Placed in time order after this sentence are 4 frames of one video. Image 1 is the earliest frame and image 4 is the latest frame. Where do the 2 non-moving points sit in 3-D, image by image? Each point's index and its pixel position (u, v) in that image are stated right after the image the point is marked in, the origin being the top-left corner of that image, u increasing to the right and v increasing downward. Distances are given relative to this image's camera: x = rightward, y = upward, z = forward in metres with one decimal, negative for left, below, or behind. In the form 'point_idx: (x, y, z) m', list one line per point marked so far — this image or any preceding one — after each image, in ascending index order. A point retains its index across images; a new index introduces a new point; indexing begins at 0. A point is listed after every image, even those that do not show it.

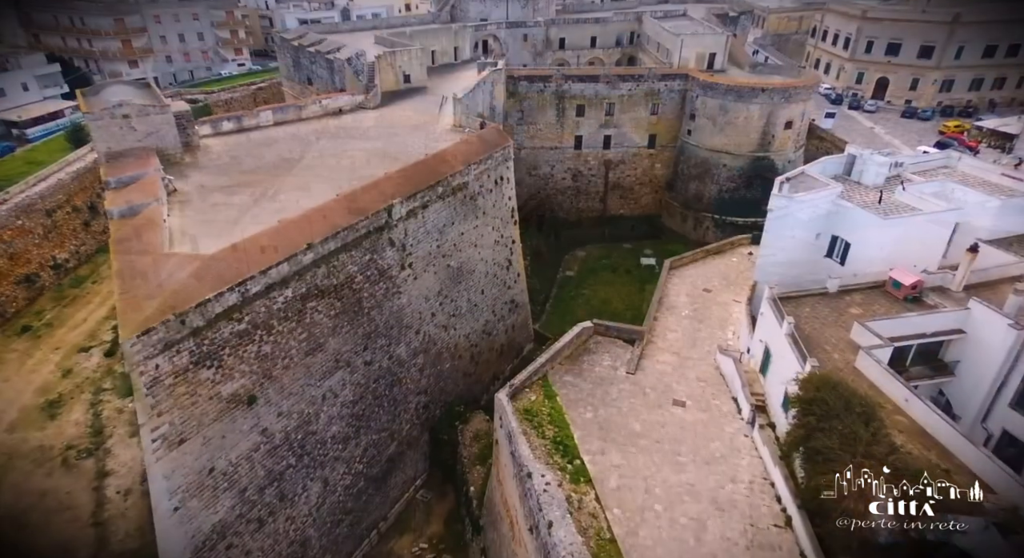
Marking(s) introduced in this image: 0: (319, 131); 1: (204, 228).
0: (-6.3, +4.8, +20.0) m
1: (-6.6, +1.1, +13.0) m
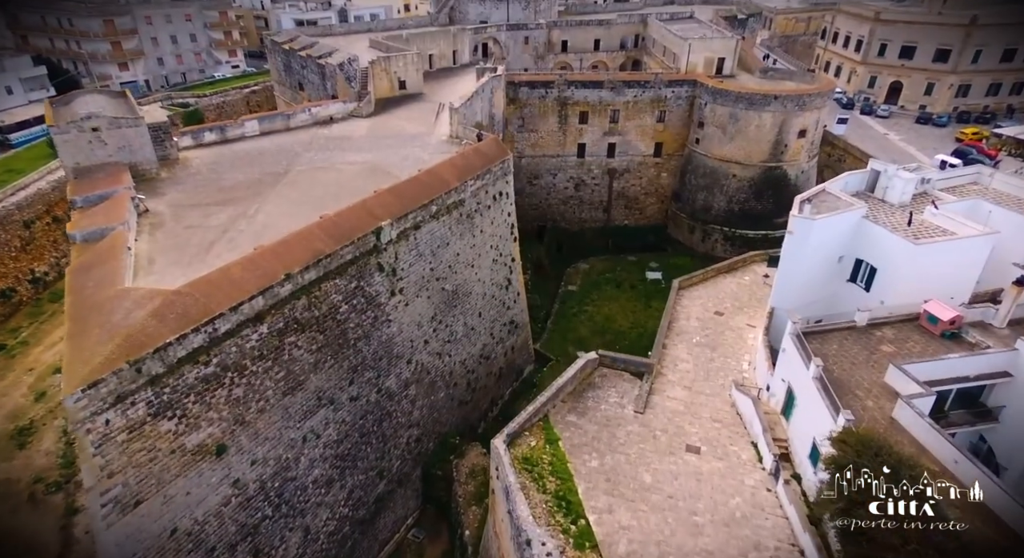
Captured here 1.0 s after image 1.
0: (-6.3, +4.2, +18.9) m
1: (-6.7, +0.5, +11.9) m
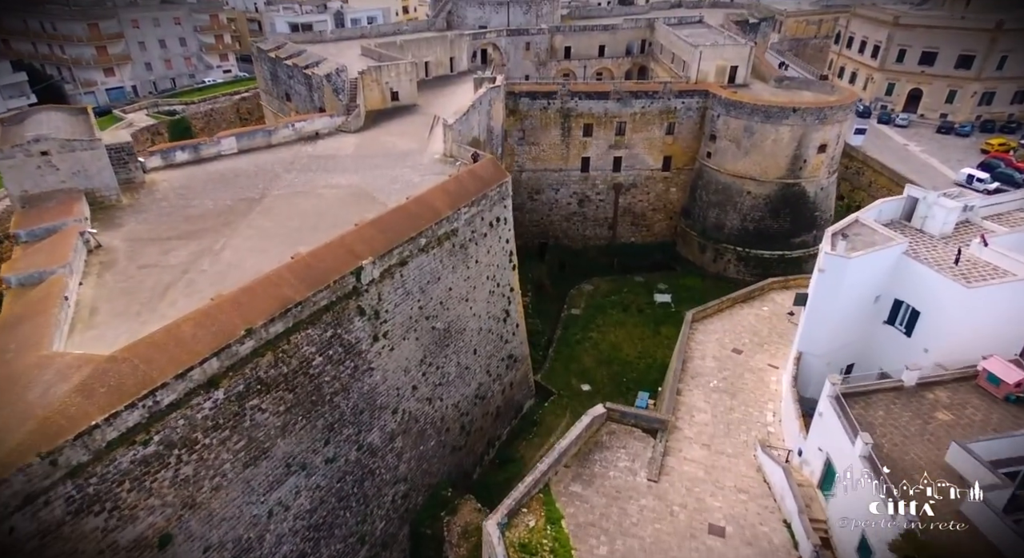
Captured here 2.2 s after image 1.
0: (-6.4, +3.4, +17.4) m
1: (-6.7, -0.4, +10.4) m
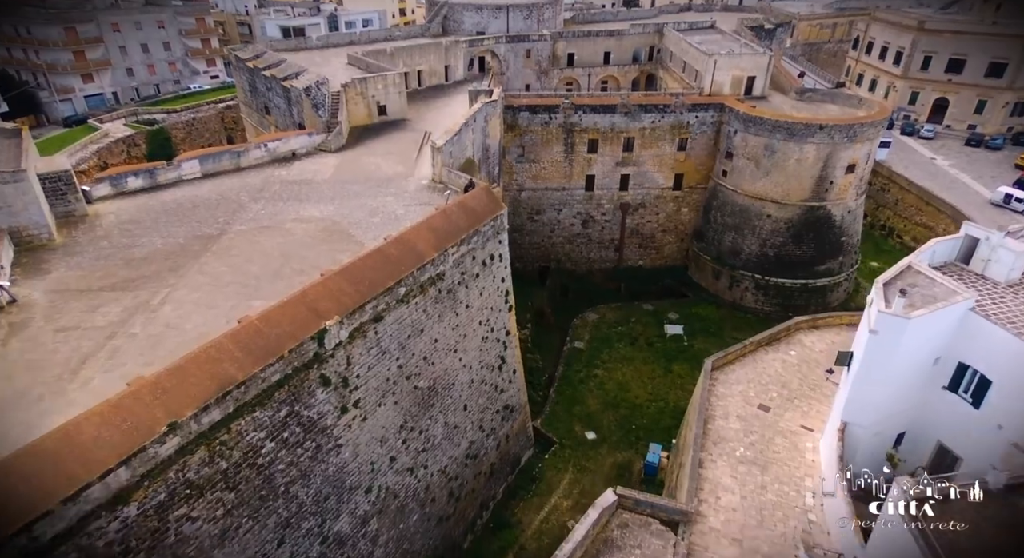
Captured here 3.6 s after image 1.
0: (-6.5, +2.3, +15.4) m
1: (-6.8, -1.5, +8.5) m
